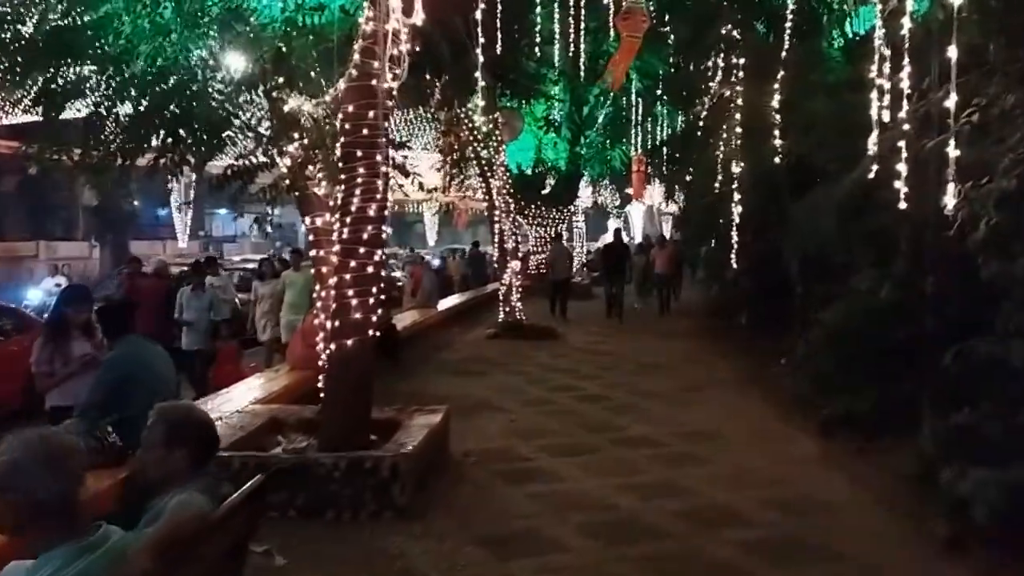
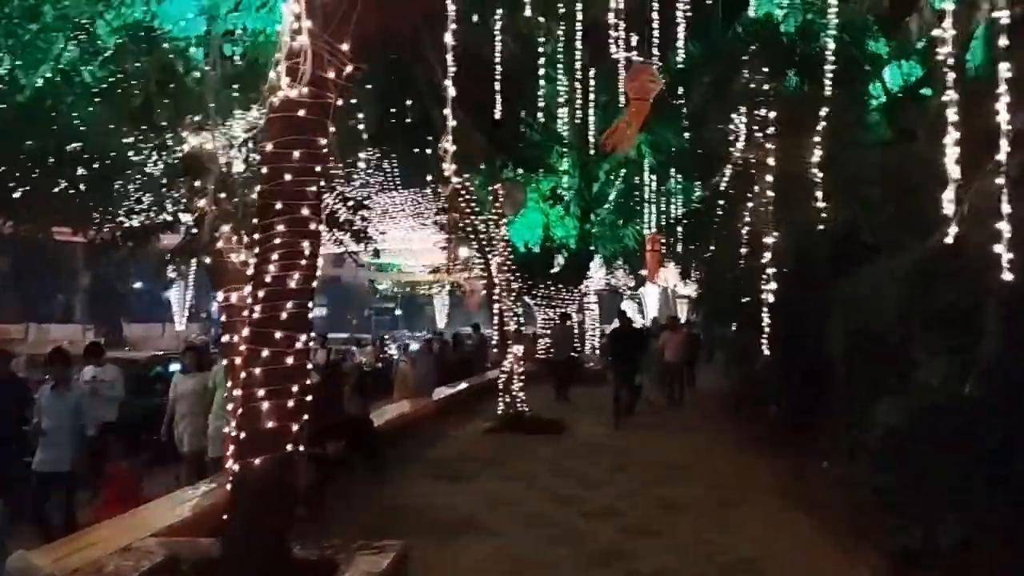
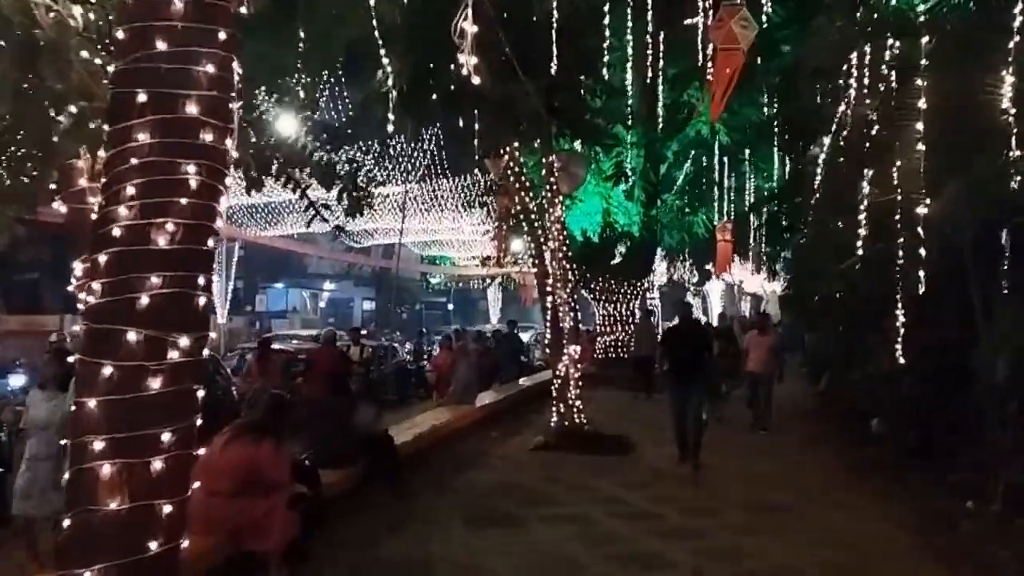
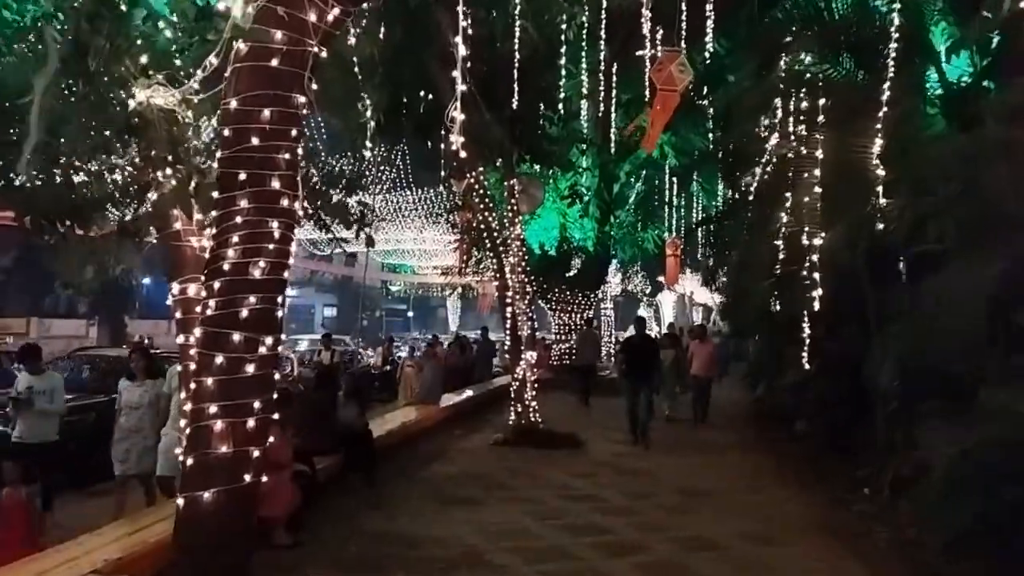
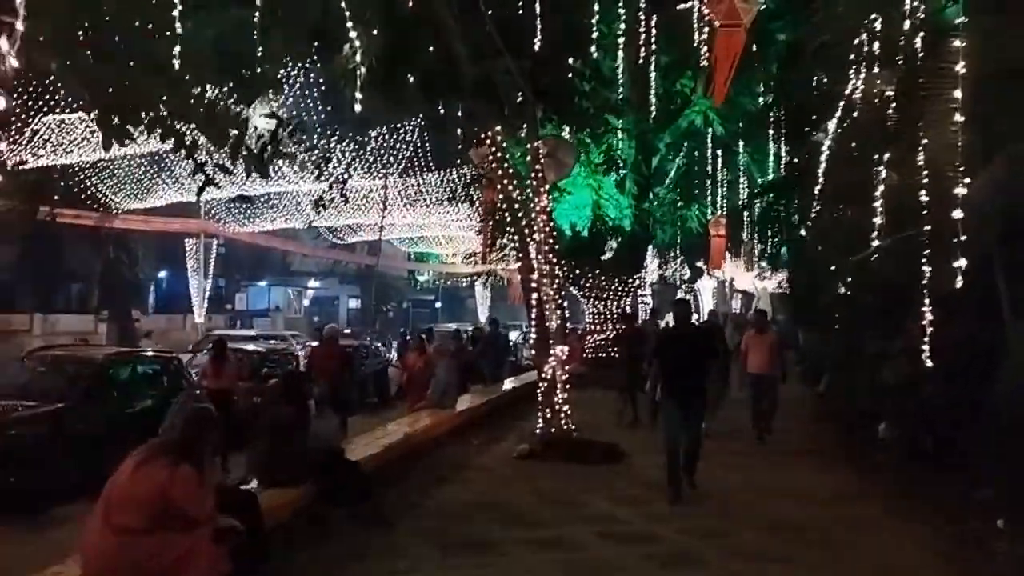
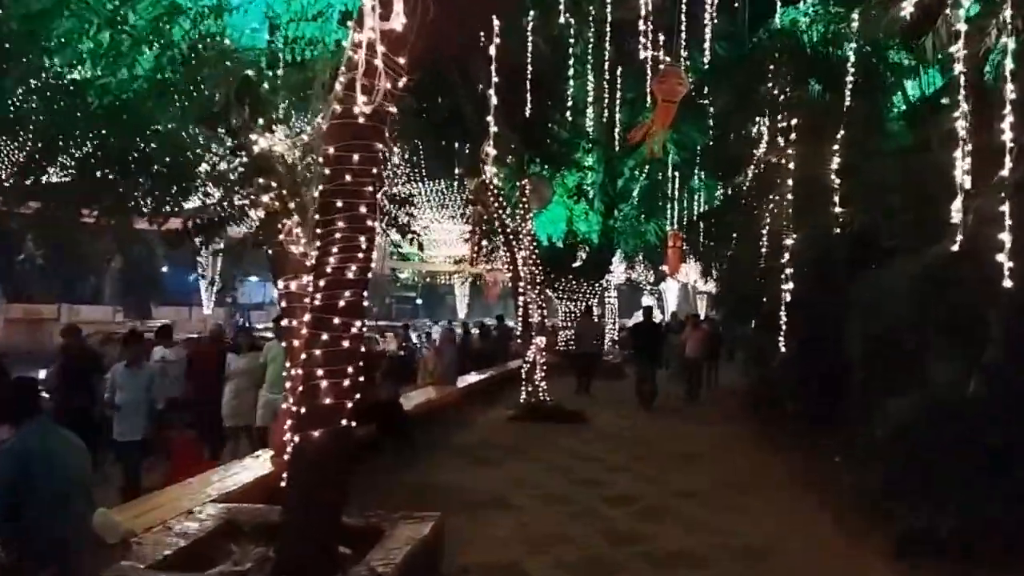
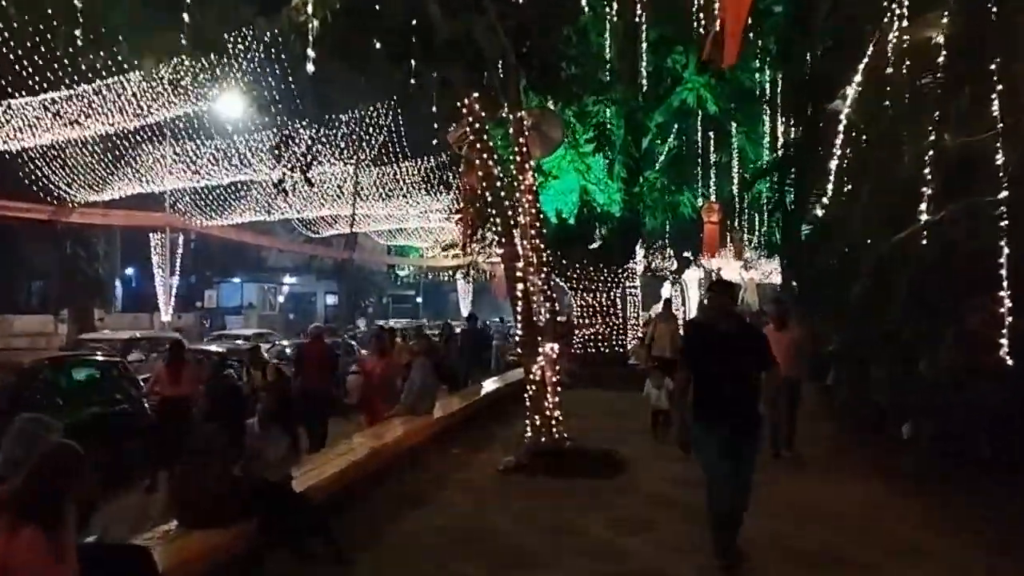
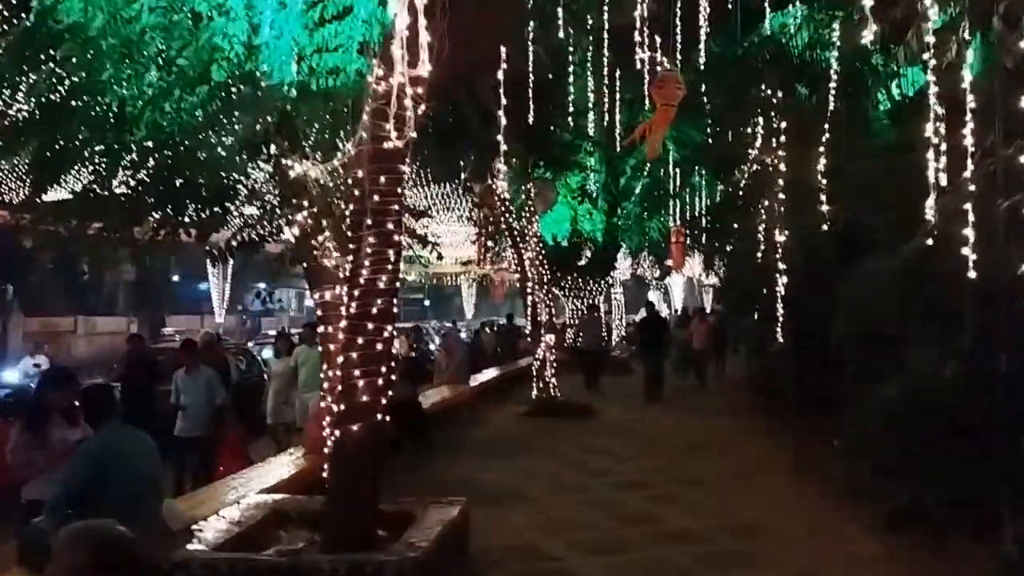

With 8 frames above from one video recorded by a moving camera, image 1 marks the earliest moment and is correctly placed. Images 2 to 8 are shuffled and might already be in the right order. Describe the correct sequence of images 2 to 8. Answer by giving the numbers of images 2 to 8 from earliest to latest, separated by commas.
8, 6, 2, 4, 3, 5, 7
